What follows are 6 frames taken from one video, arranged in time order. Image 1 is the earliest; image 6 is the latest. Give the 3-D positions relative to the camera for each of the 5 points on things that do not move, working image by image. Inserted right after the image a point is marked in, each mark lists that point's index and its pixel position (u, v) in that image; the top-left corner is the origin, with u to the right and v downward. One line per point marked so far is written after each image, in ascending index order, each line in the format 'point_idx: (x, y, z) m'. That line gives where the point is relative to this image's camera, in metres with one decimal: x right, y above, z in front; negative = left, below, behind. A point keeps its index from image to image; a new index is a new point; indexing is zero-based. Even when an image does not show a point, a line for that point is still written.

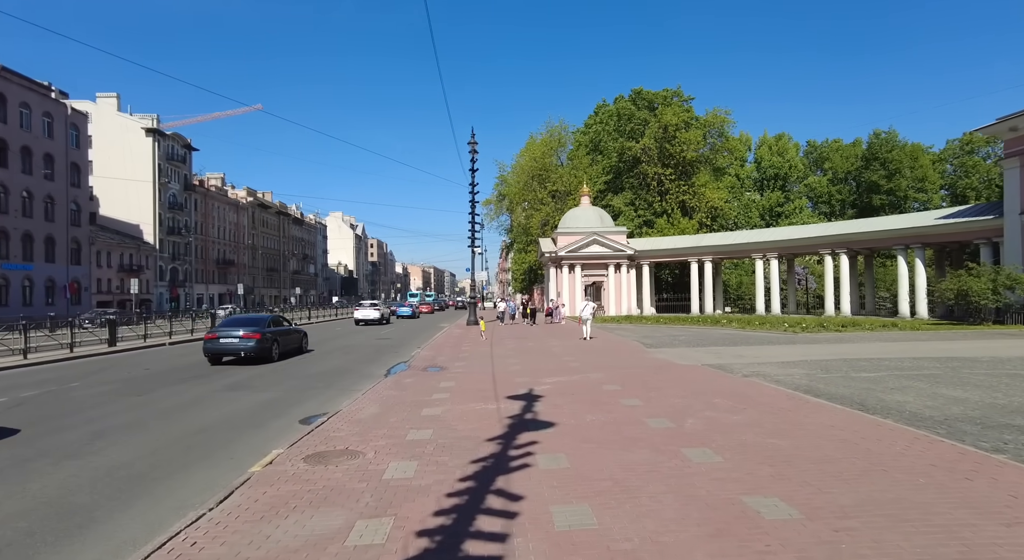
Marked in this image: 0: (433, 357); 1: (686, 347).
0: (-2.7, -2.7, +18.7) m
1: (+6.2, -2.5, +18.9) m
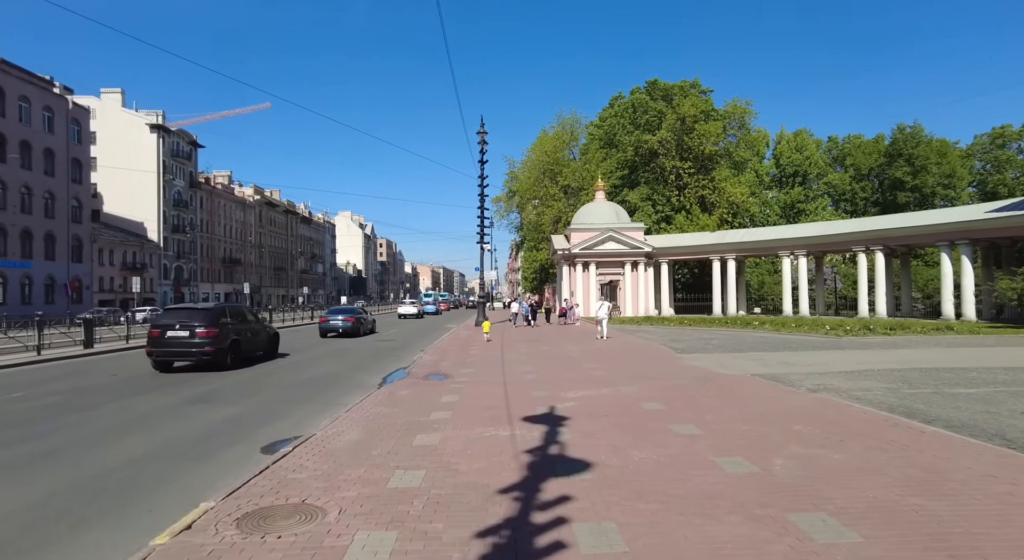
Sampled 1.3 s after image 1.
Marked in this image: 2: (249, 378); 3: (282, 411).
0: (-2.3, -2.6, +16.7) m
1: (+6.6, -2.4, +16.7) m
2: (-6.9, -2.6, +14.0) m
3: (-4.3, -2.5, +10.1) m
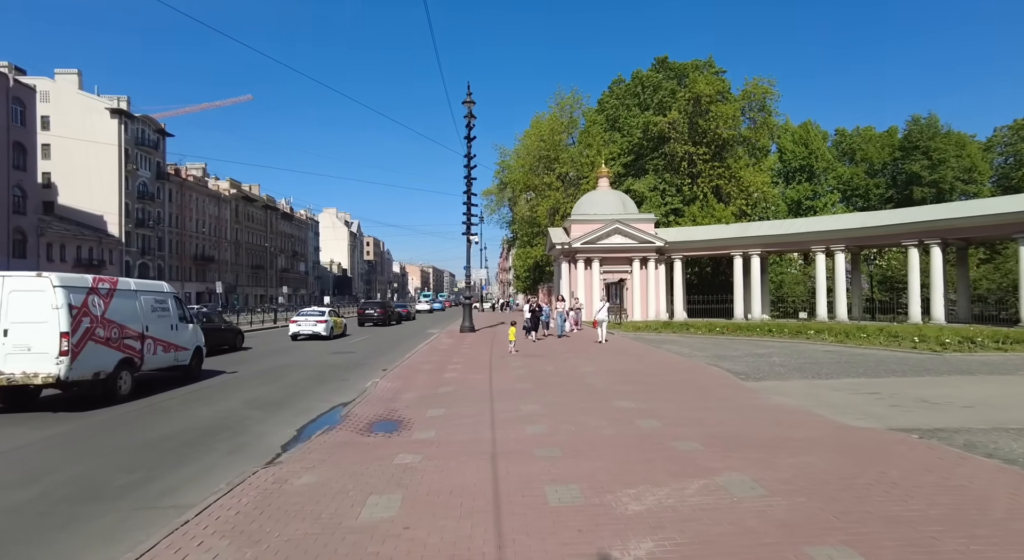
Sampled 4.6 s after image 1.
0: (-2.5, -2.5, +11.5) m
1: (+6.5, -2.3, +11.7) m
2: (-7.0, -2.4, +8.7) m
3: (-4.4, -2.3, +4.9) m
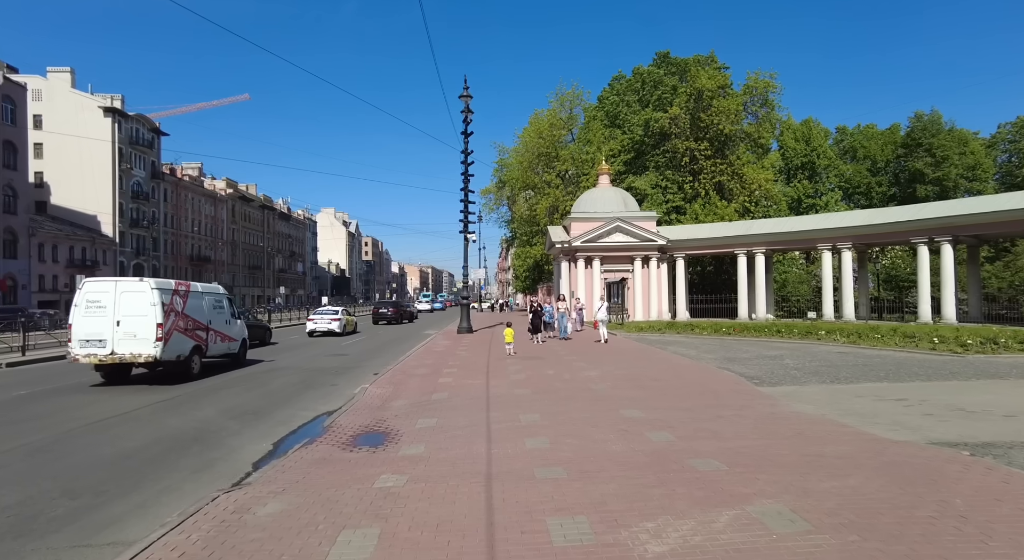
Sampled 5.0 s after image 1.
0: (-2.5, -2.5, +10.7) m
1: (+6.4, -2.2, +10.9) m
2: (-7.0, -2.4, +7.9) m
3: (-4.4, -2.3, +4.1) m
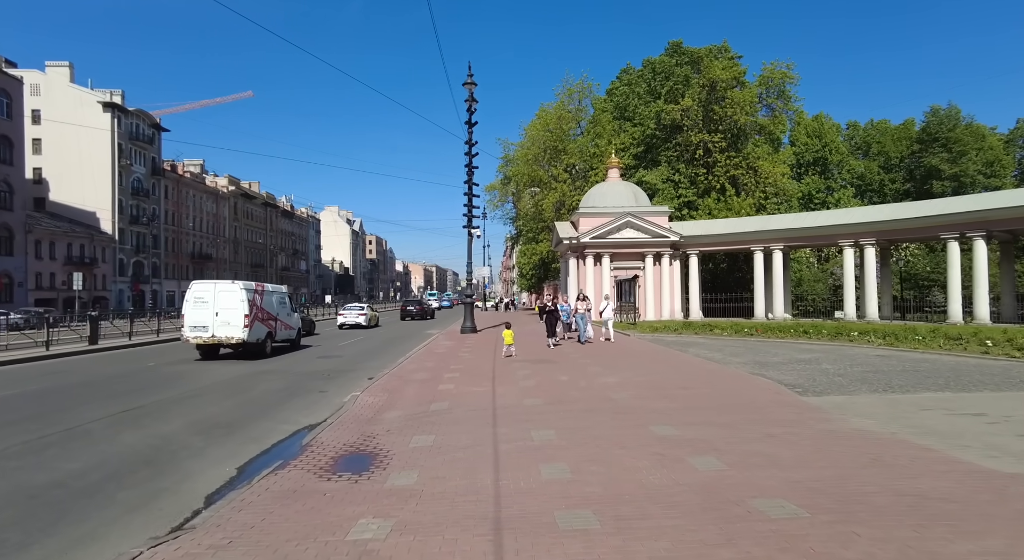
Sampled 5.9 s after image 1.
0: (-2.3, -2.4, +9.3) m
1: (+6.6, -2.1, +9.5) m
2: (-6.9, -2.3, +6.6) m
3: (-4.3, -2.2, +2.8) m
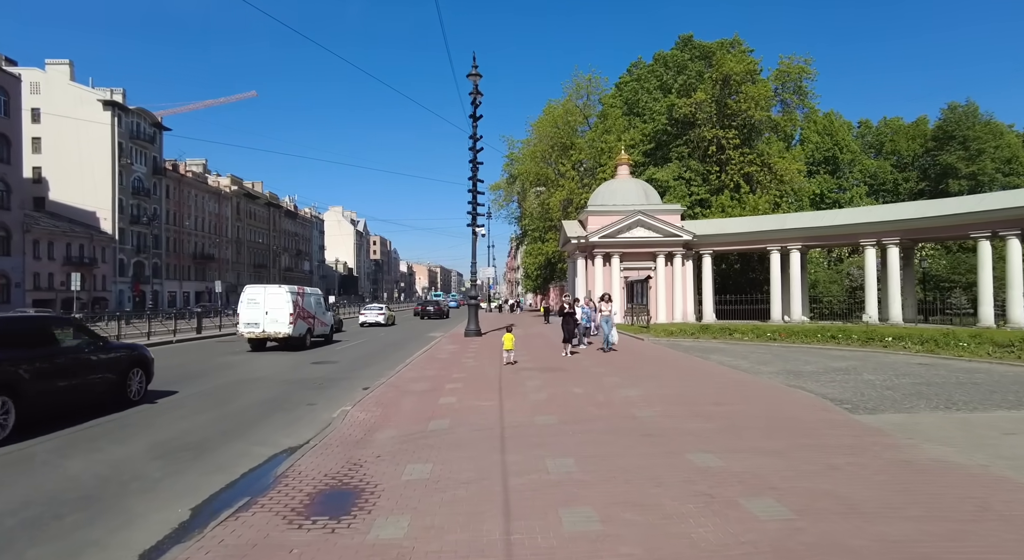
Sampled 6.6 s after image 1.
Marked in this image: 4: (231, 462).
0: (-2.2, -2.4, +8.1) m
1: (+6.8, -2.1, +8.2) m
2: (-6.7, -2.3, +5.4) m
3: (-4.2, -2.2, +1.6) m
4: (-3.8, -2.4, +7.2) m
